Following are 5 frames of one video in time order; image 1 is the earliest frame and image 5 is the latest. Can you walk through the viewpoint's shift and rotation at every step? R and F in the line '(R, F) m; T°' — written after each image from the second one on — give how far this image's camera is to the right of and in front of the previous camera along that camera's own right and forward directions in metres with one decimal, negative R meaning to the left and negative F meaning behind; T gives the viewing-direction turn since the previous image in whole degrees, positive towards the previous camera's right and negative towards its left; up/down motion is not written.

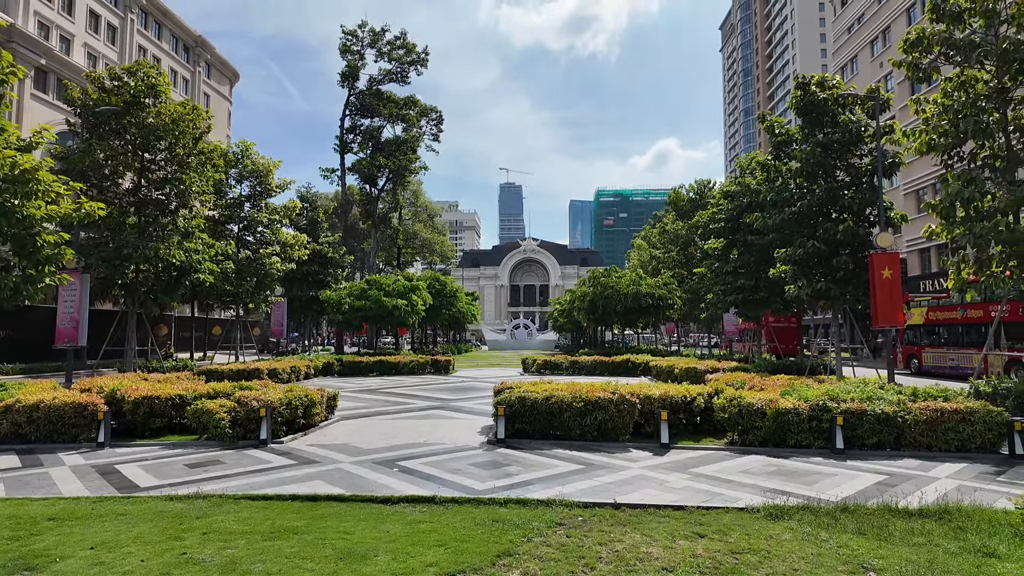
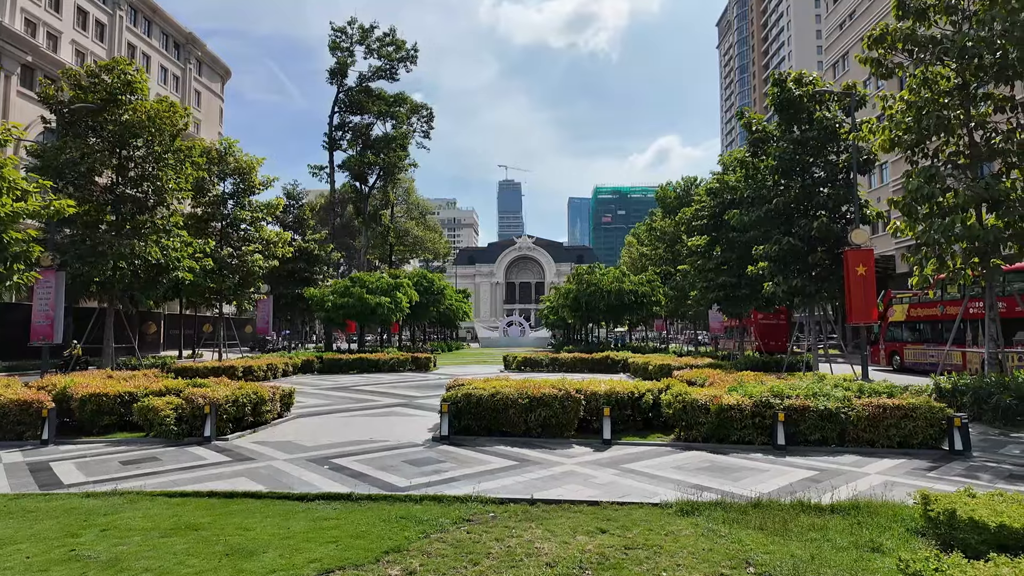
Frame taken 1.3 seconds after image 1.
(+0.7, 0.0) m; 0°
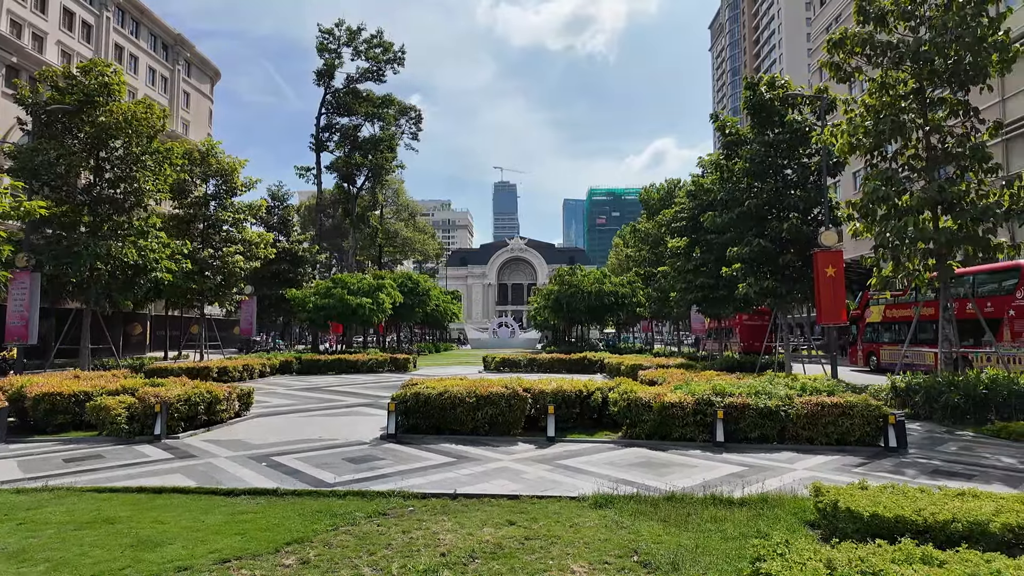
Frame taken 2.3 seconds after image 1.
(+0.7, -0.1) m; 0°
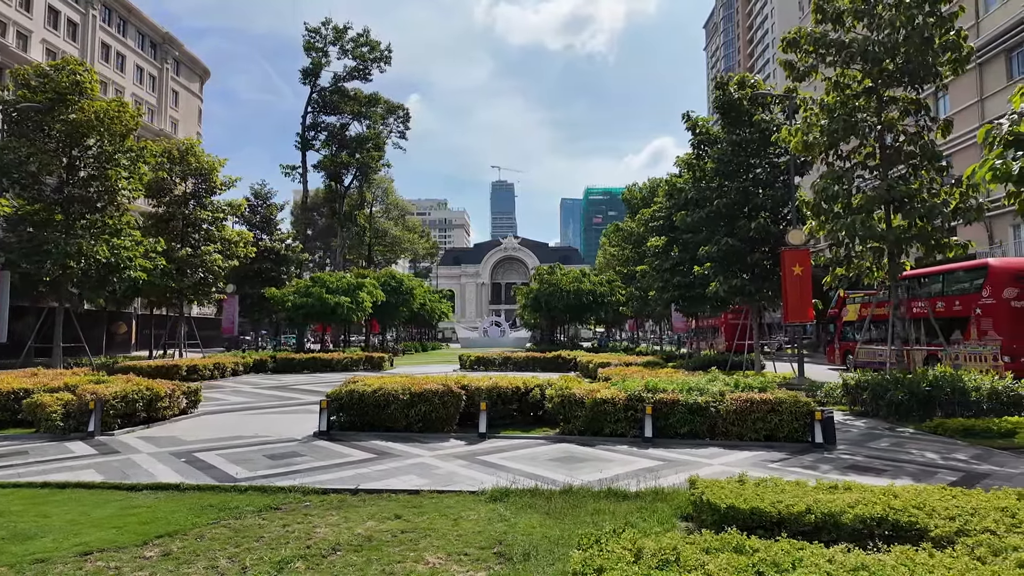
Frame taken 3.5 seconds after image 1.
(+0.9, -0.1) m; 0°
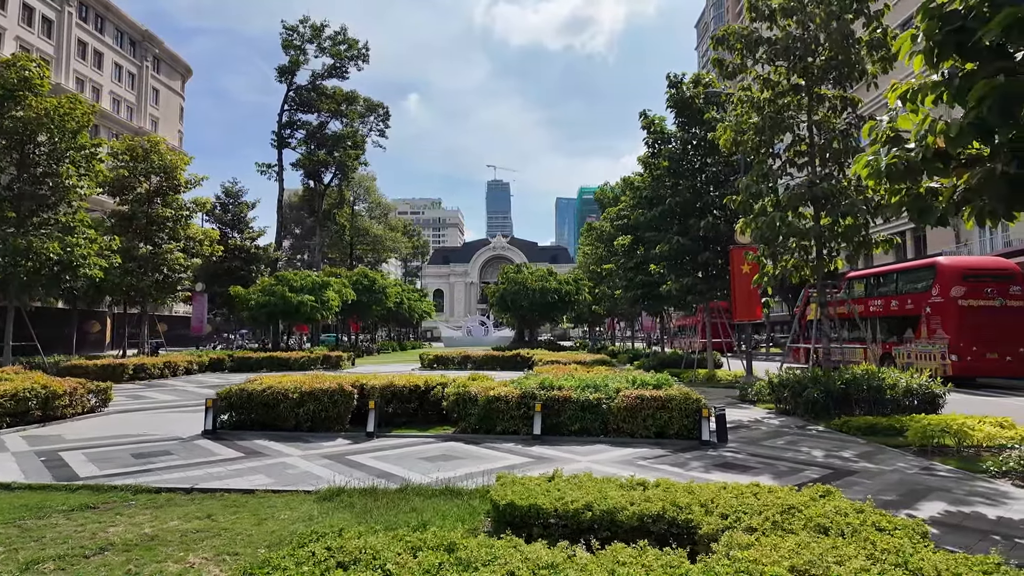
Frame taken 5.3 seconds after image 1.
(+1.4, +0.1) m; 0°
